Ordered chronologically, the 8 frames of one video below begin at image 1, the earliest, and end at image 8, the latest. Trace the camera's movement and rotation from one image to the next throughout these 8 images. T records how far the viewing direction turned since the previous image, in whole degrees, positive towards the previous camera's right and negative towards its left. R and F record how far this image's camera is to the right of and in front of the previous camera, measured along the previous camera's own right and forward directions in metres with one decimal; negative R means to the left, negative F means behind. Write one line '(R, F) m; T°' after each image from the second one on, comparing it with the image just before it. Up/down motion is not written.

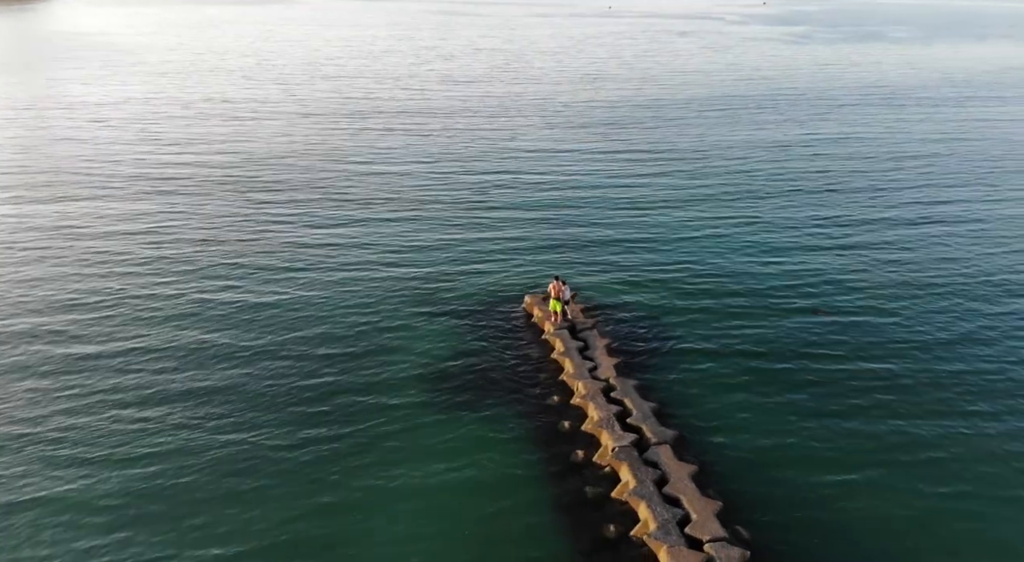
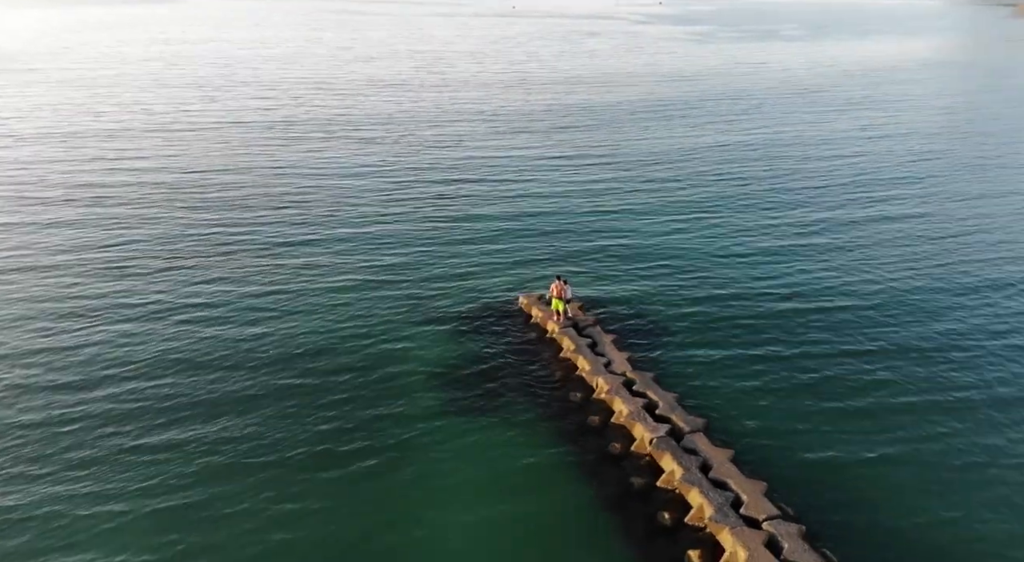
(-5.0, -0.9) m; +8°
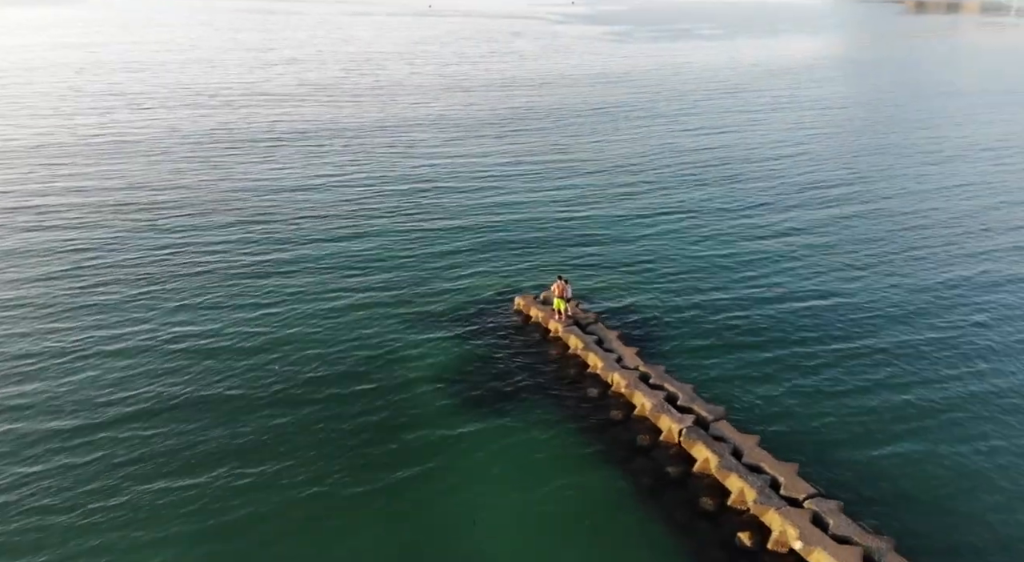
(-4.9, -0.8) m; +7°
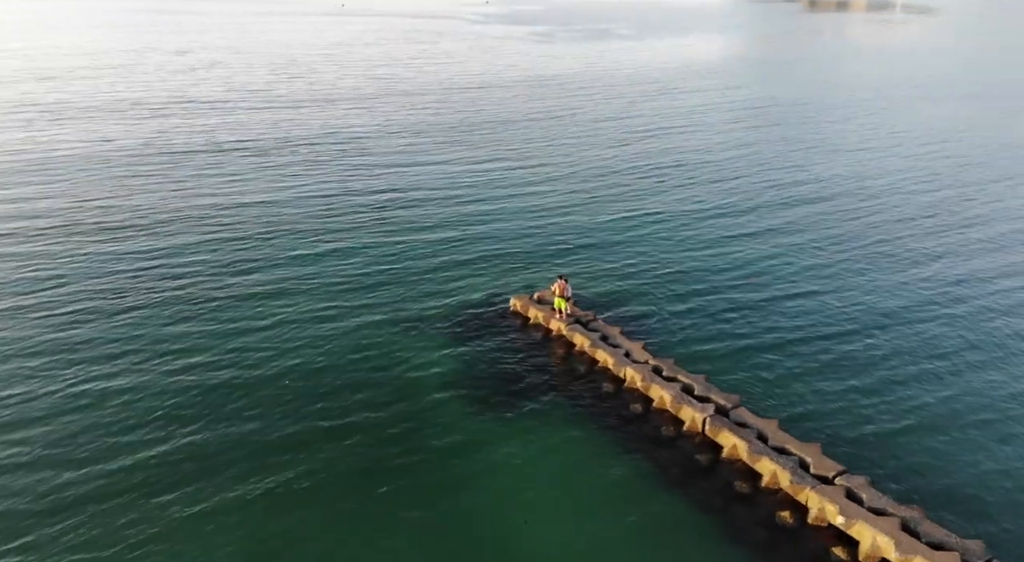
(-5.2, -0.6) m; +8°
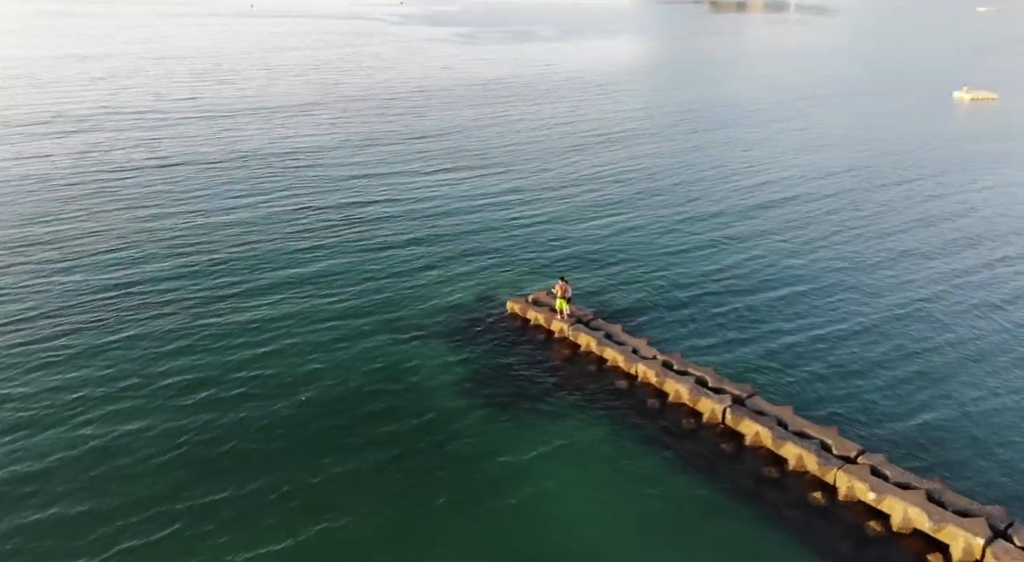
(-5.4, -0.4) m; +8°
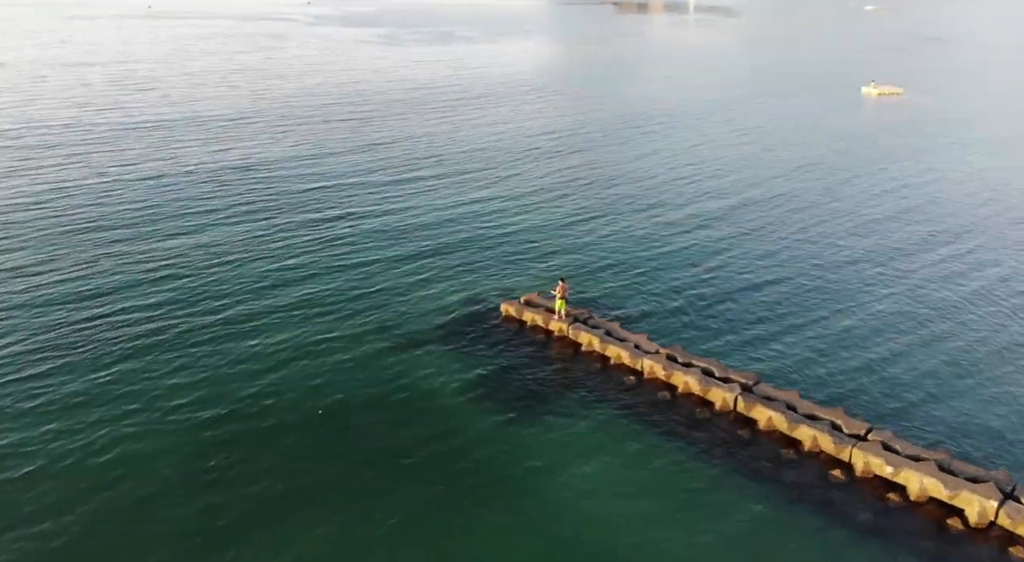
(-5.6, -0.2) m; +8°
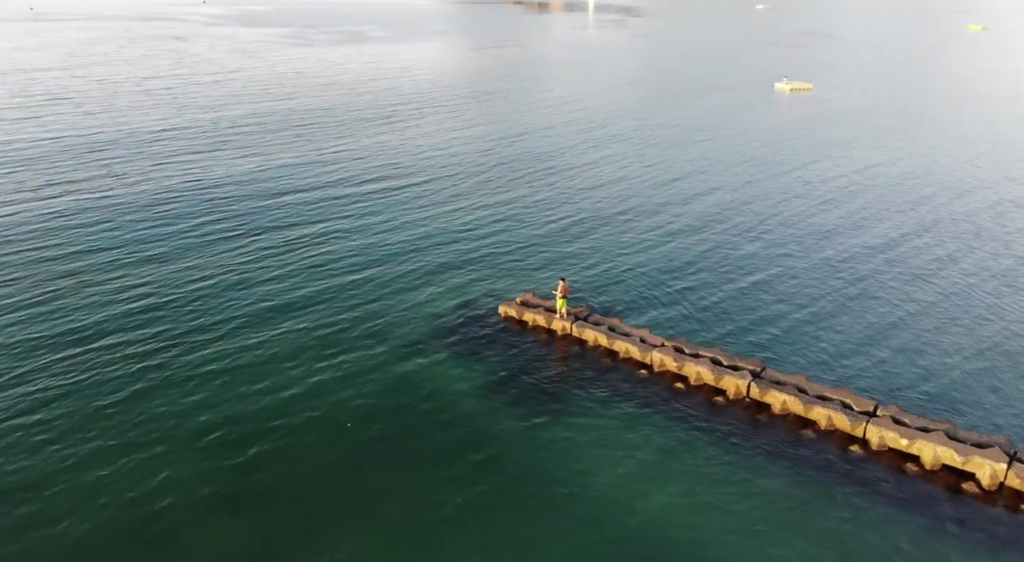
(-6.7, -0.1) m; +9°
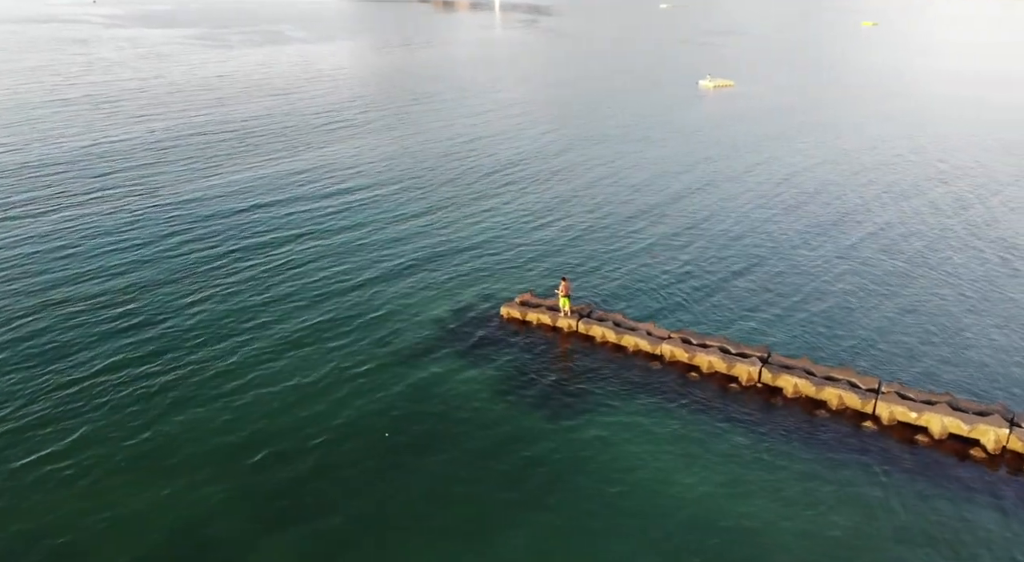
(-7.1, +0.1) m; +9°
